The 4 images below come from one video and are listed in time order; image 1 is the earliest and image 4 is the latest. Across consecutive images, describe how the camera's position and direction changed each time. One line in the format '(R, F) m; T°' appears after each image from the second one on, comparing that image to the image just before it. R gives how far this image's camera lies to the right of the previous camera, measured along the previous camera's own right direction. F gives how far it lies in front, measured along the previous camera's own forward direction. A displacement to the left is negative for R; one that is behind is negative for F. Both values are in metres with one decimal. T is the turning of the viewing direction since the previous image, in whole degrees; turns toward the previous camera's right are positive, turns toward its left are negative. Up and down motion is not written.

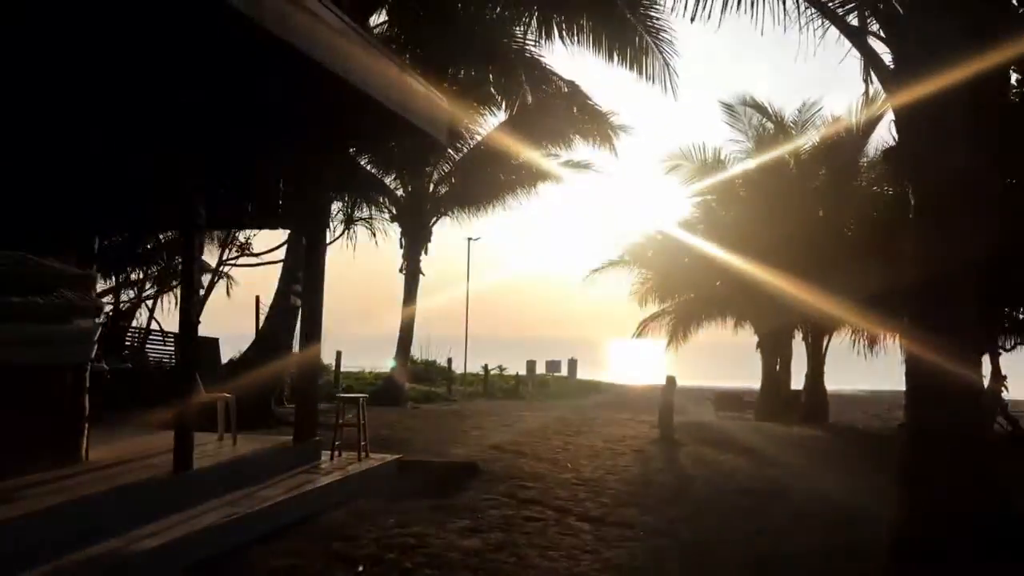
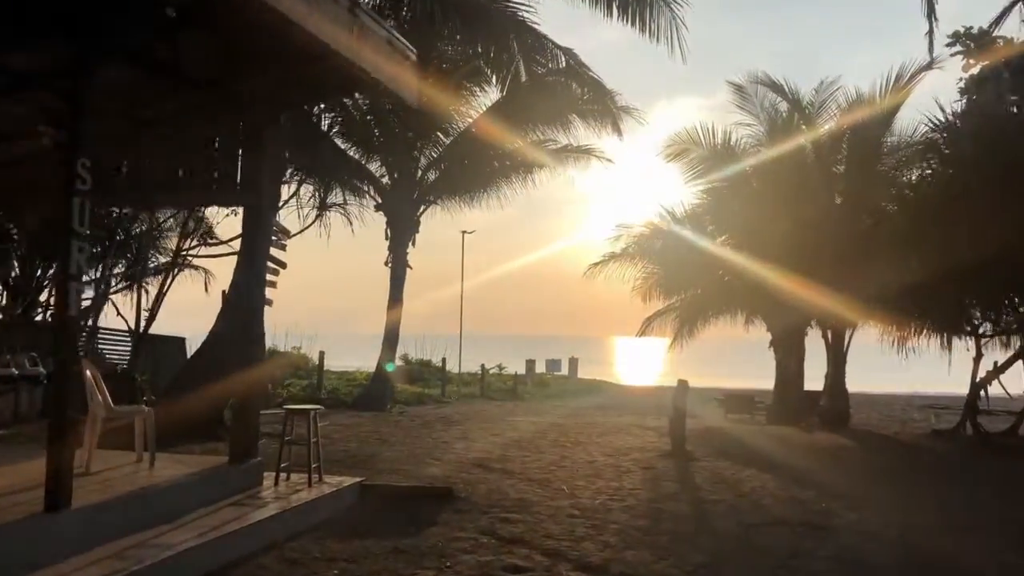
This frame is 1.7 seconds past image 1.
(+0.1, +1.5) m; 0°
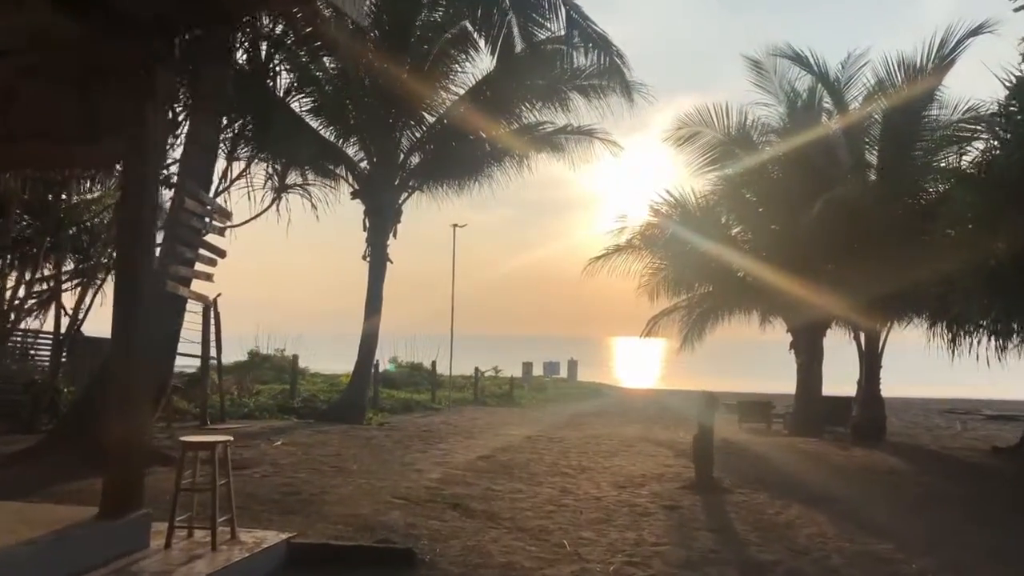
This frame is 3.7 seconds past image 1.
(+0.1, +2.0) m; 0°
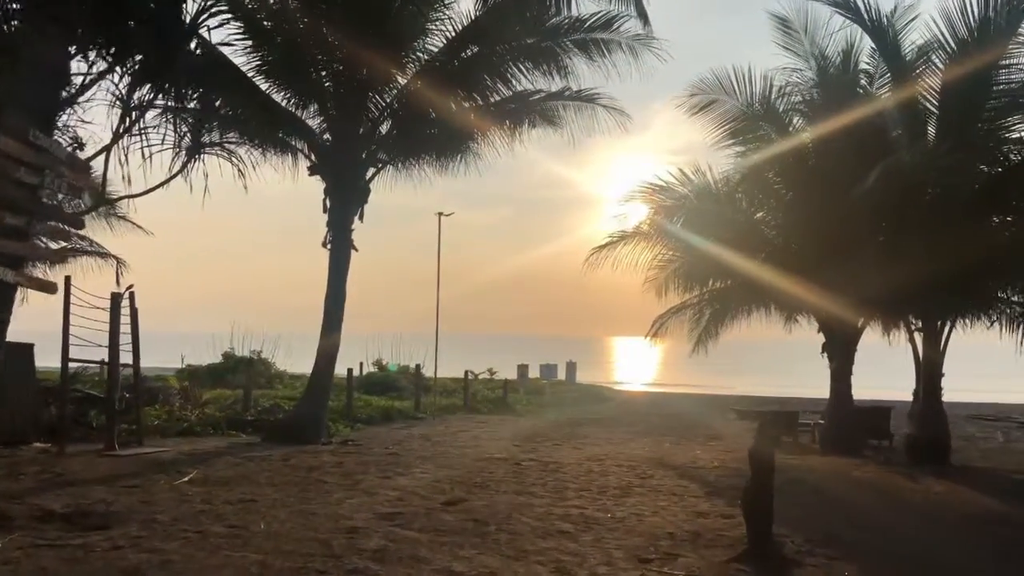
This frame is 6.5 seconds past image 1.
(+0.2, +2.6) m; 0°
